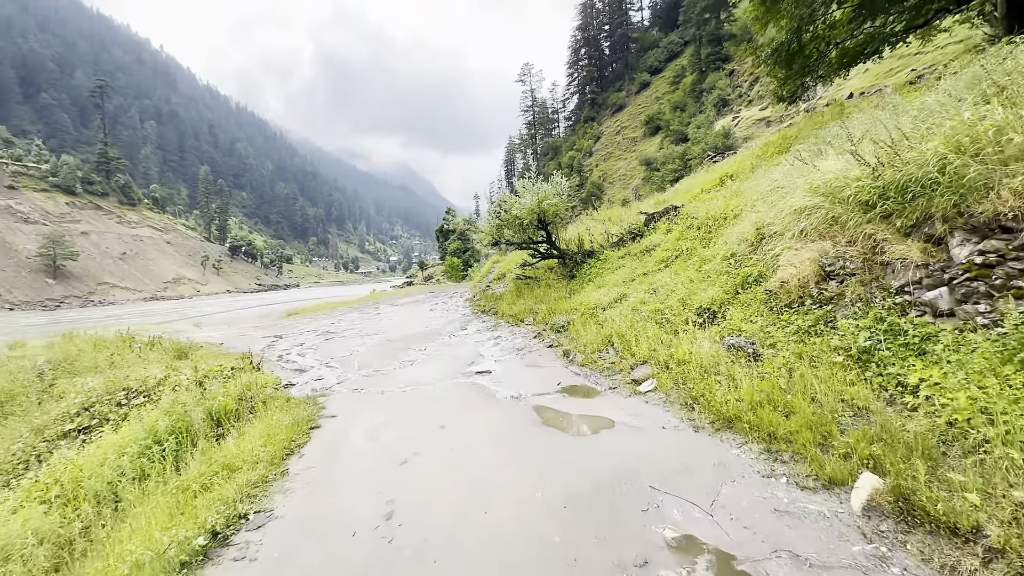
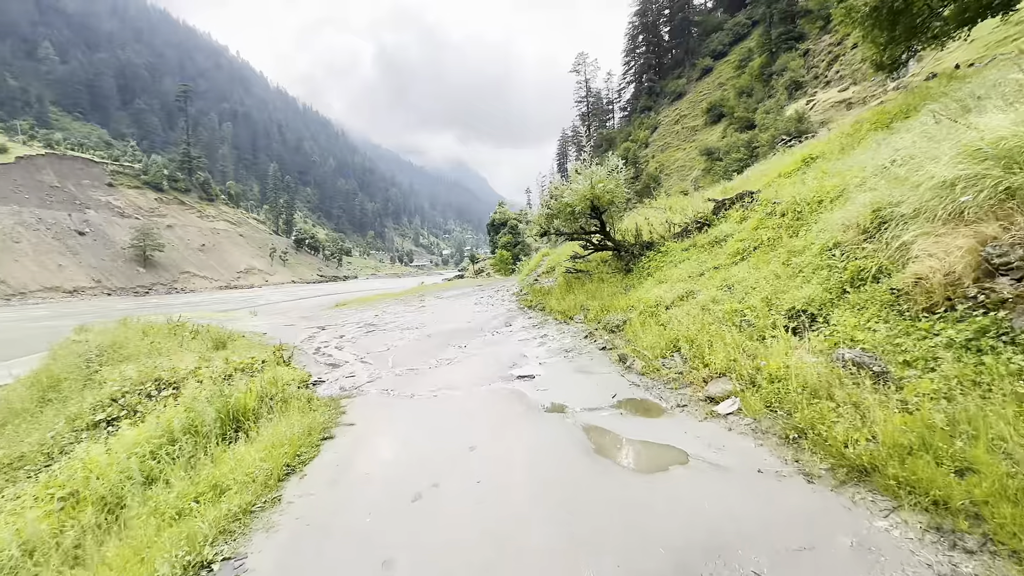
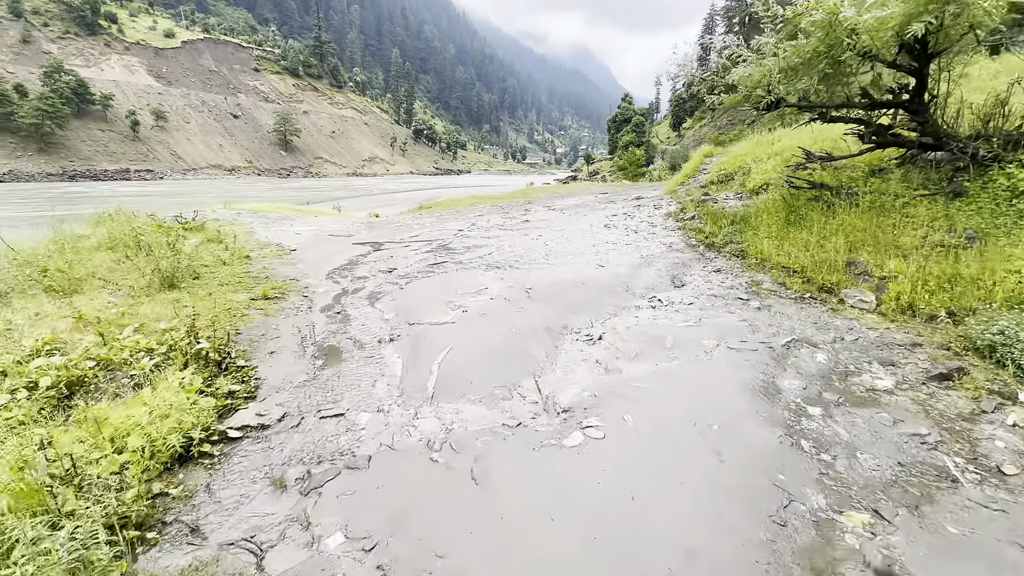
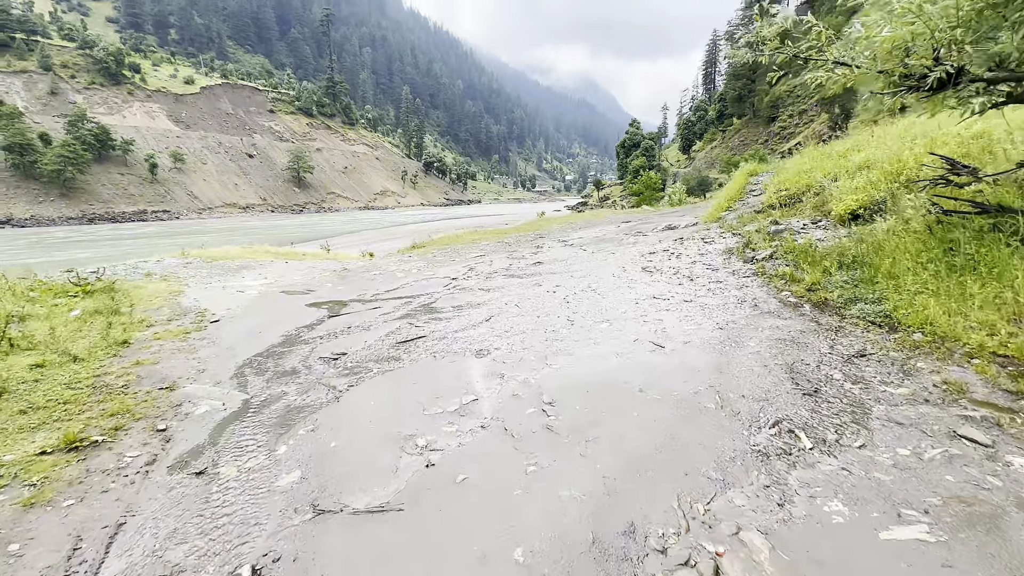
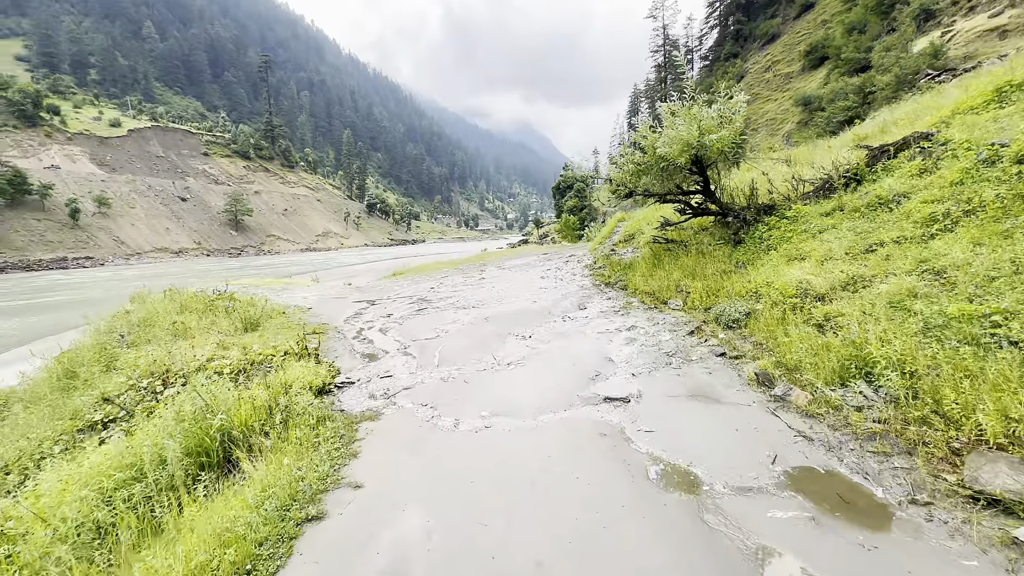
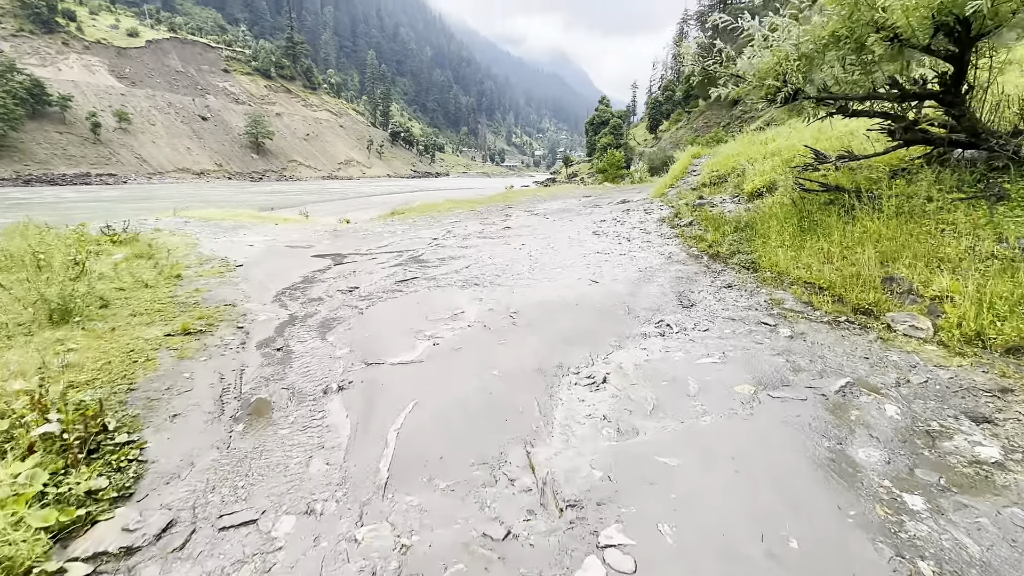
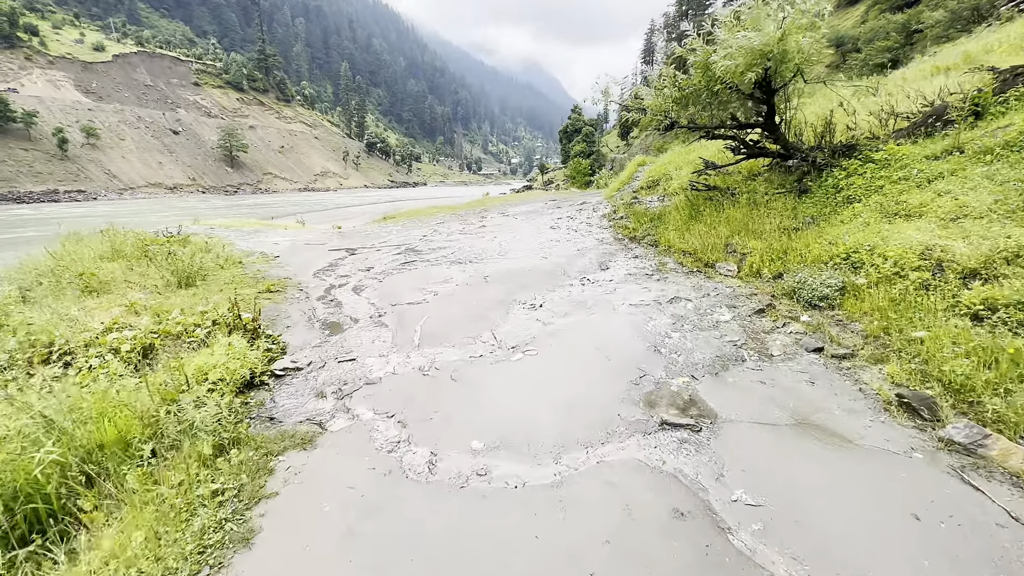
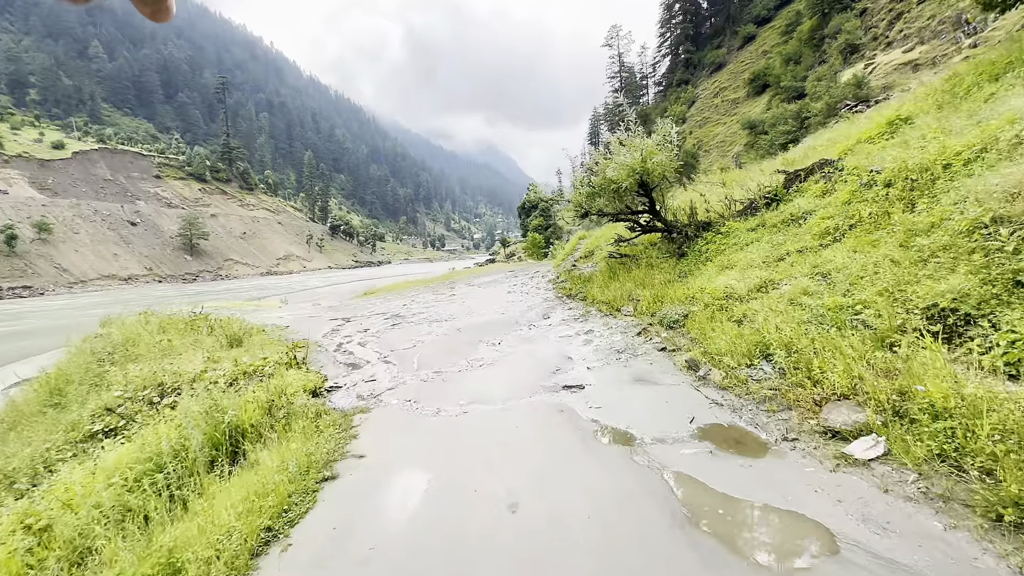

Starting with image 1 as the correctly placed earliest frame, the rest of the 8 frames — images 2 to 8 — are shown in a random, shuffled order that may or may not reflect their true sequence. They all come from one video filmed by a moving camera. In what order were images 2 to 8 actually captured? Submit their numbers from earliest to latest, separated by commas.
2, 8, 5, 7, 3, 6, 4
